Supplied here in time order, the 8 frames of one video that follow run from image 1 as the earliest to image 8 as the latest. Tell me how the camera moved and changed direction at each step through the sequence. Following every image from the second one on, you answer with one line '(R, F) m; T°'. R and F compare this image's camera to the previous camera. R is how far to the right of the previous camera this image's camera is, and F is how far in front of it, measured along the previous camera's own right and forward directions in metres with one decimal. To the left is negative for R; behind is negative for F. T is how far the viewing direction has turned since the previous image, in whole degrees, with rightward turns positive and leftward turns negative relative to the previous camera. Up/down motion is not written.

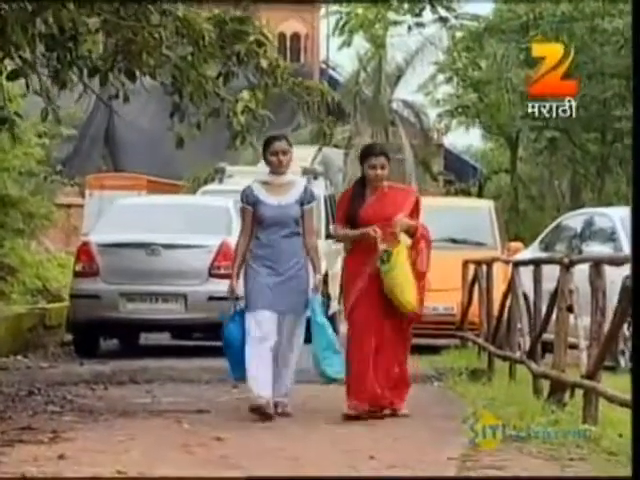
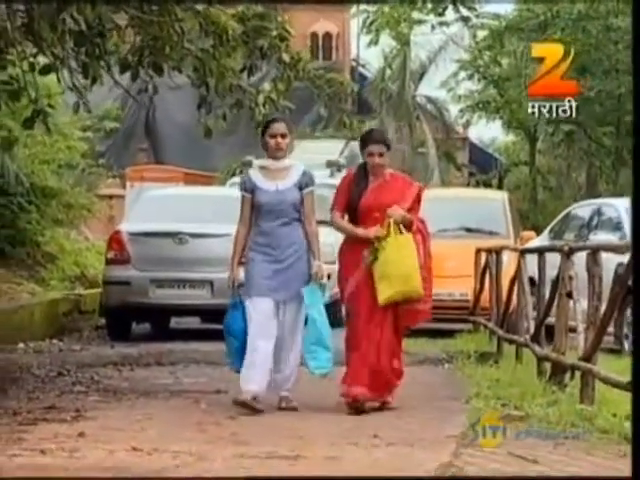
(+0.2, -0.2) m; -3°
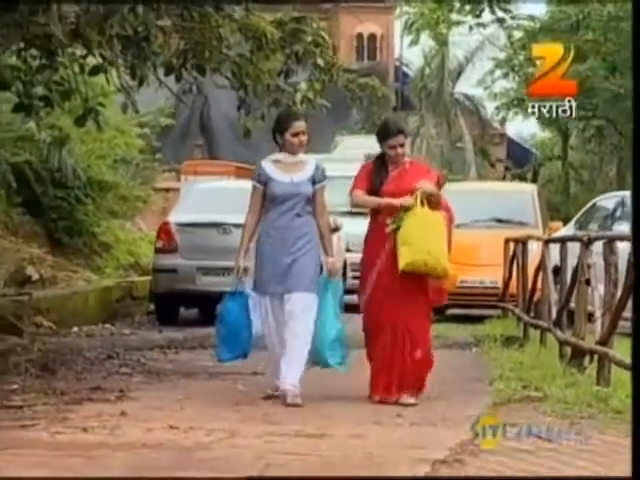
(+0.2, -0.3) m; -3°
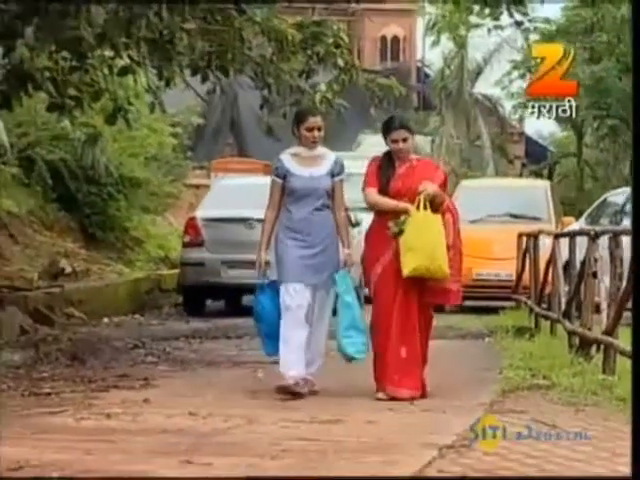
(+0.1, -0.2) m; -2°
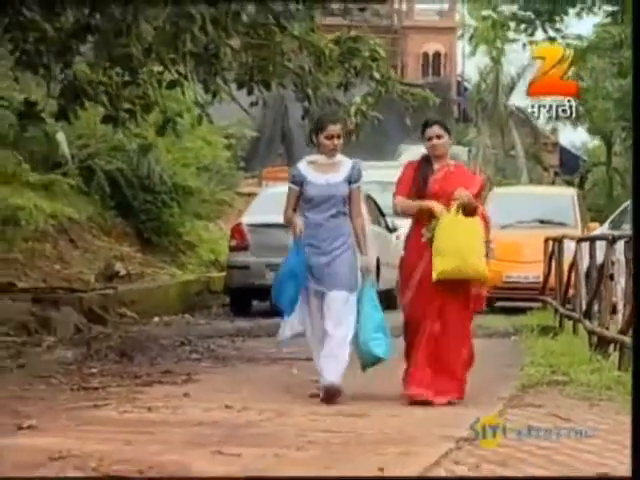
(+0.2, -0.3) m; -3°
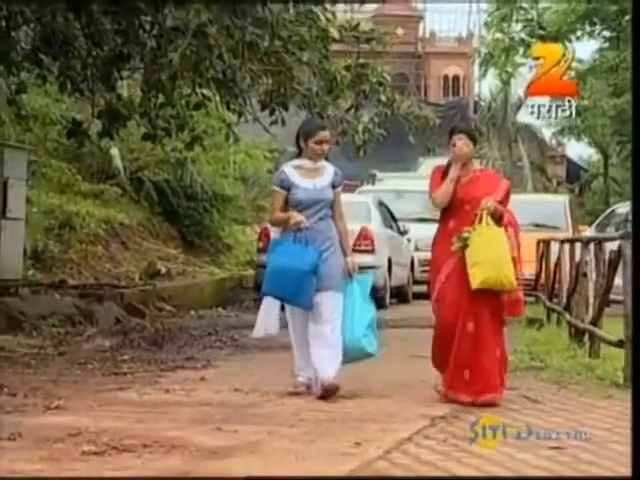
(+0.5, -0.7) m; -5°
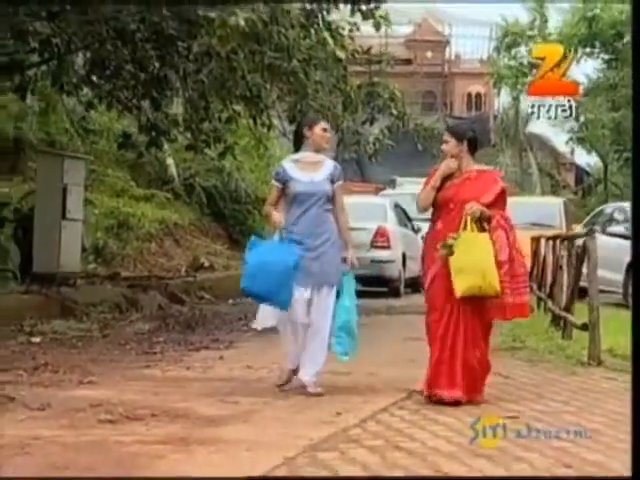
(+0.7, -0.8) m; -6°
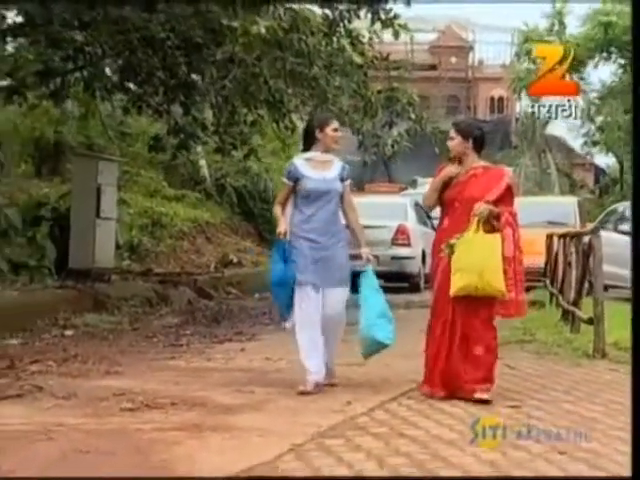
(+0.3, -0.3) m; -3°
